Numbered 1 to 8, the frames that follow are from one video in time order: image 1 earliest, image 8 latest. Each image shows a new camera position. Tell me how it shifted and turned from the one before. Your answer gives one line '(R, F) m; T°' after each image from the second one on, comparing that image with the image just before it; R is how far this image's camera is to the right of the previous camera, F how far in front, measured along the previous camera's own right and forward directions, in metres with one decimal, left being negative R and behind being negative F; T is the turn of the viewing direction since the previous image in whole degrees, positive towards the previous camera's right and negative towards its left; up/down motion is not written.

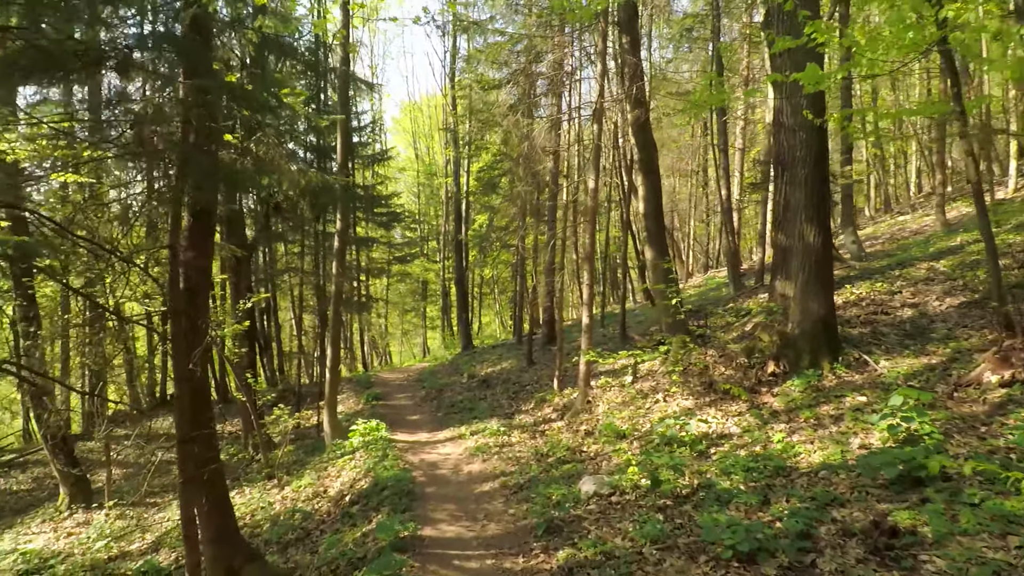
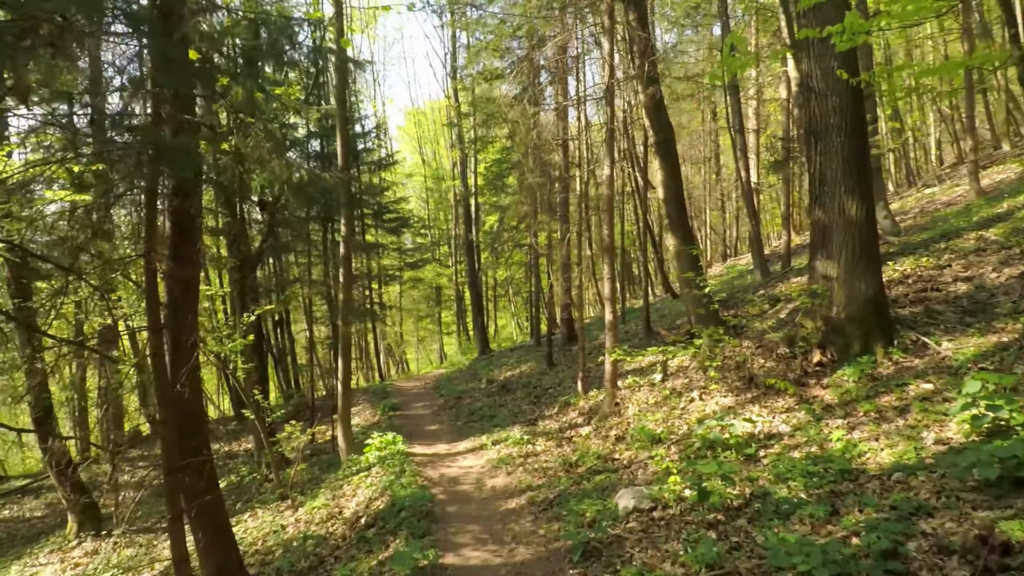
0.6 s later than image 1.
(0.0, +0.6) m; -1°
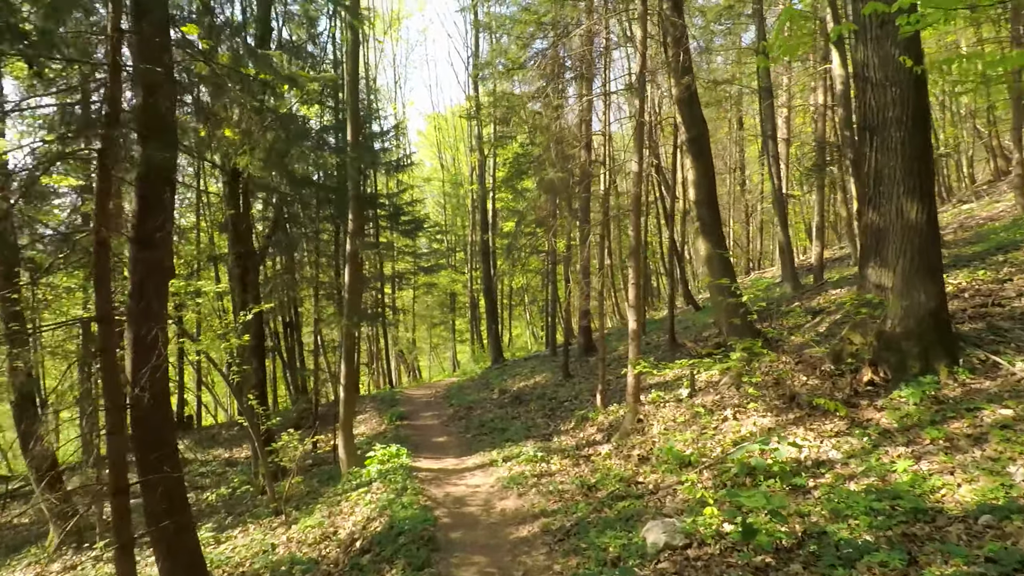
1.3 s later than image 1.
(0.0, +0.7) m; -1°
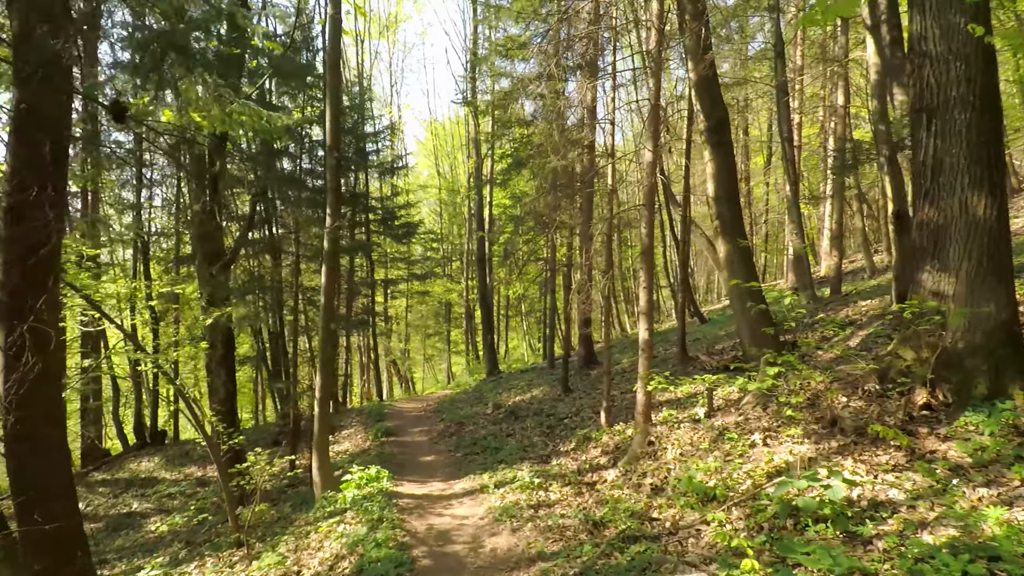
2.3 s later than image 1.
(0.0, +1.0) m; 0°
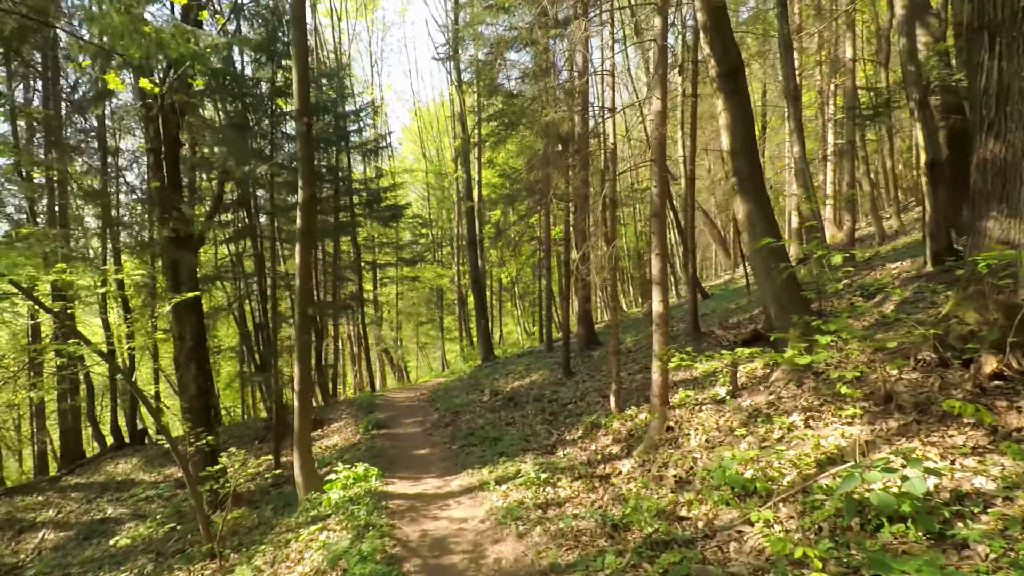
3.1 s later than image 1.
(0.0, +0.9) m; +1°
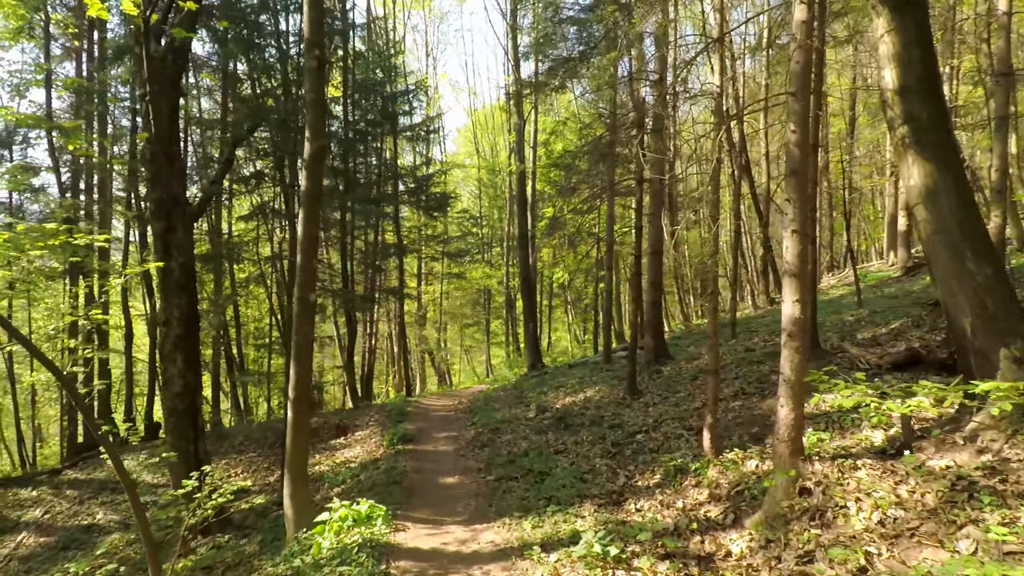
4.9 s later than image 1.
(-0.1, +2.0) m; -5°
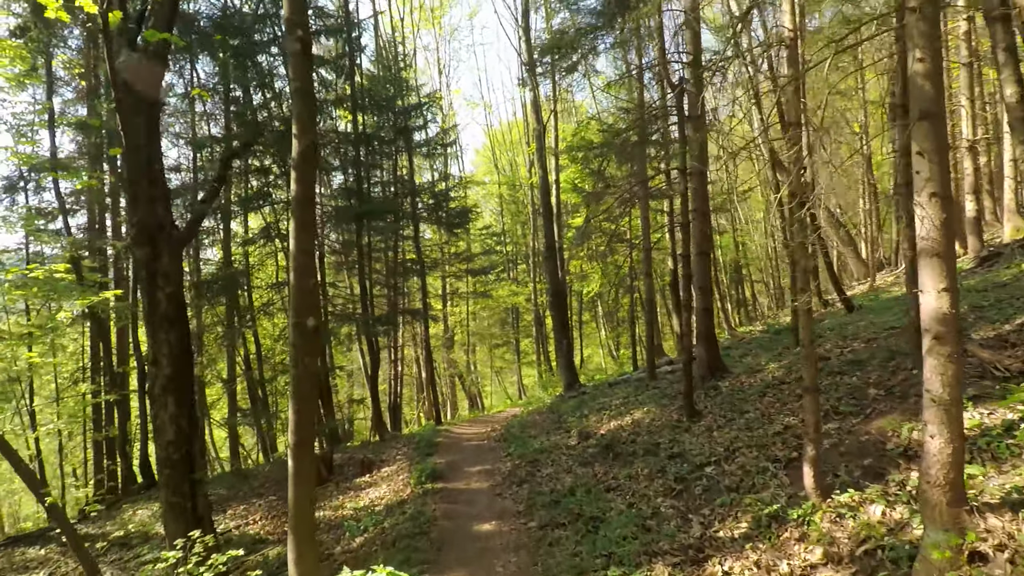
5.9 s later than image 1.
(-0.1, +1.1) m; -3°
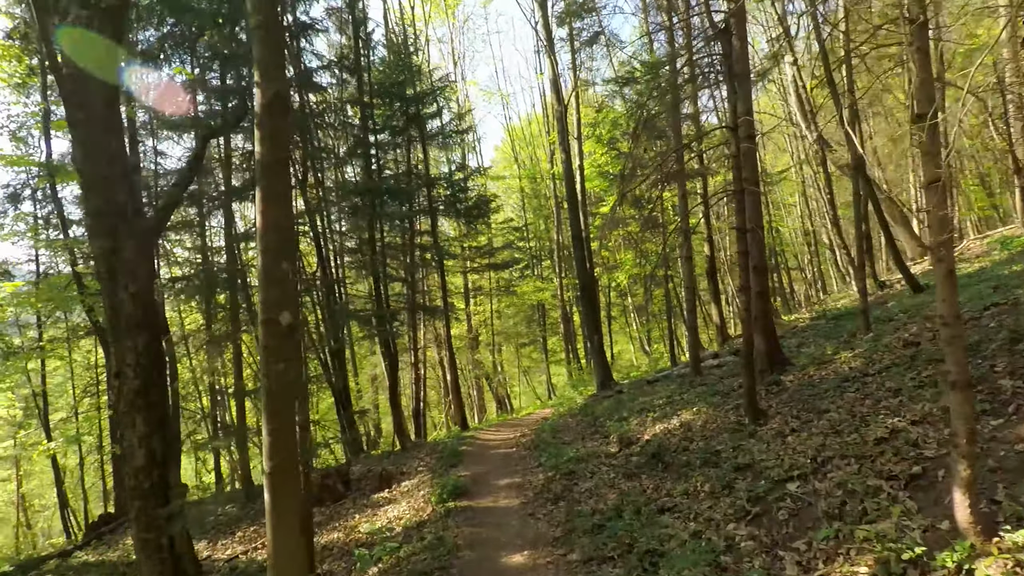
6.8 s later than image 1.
(0.0, +1.1) m; -2°
